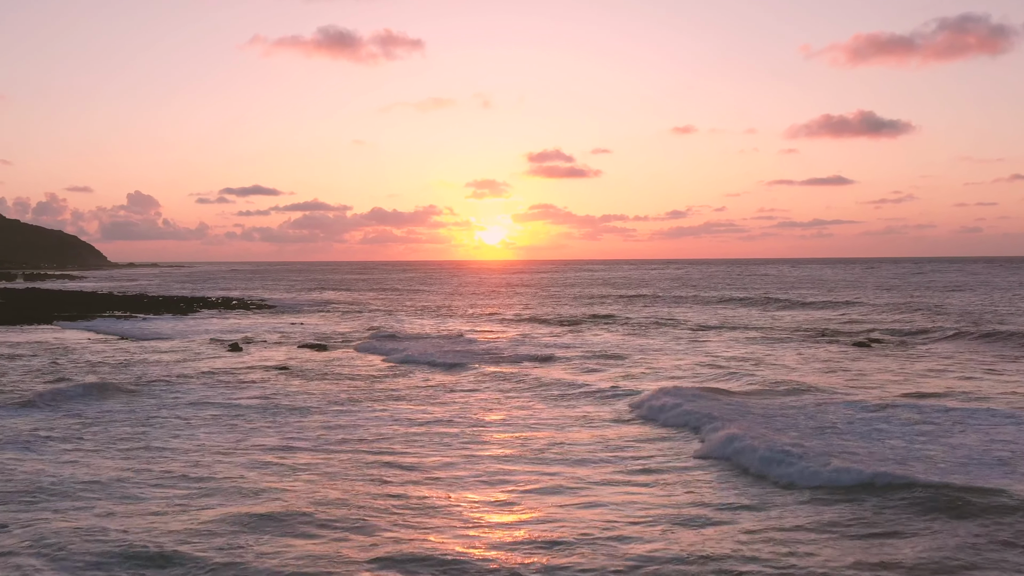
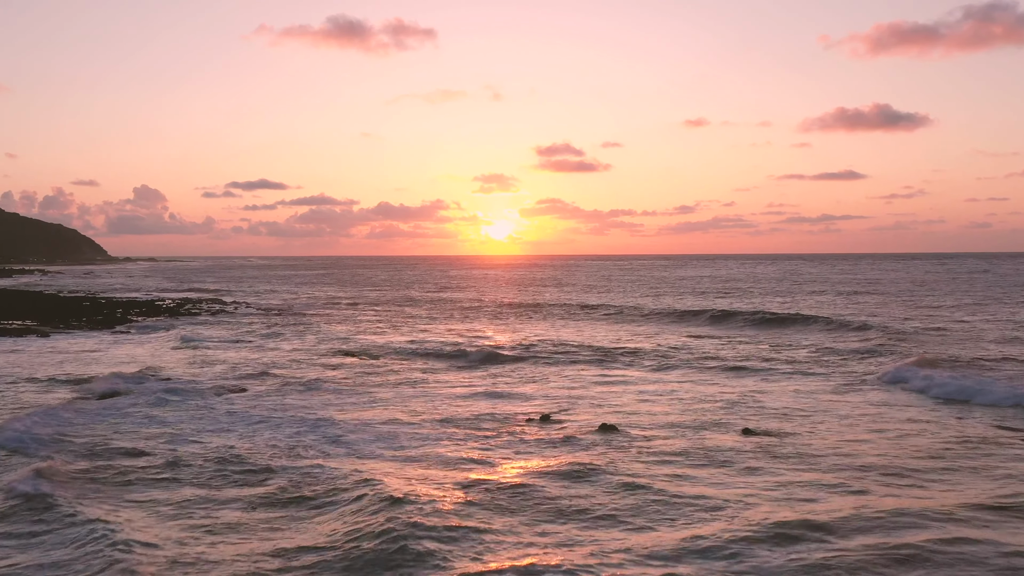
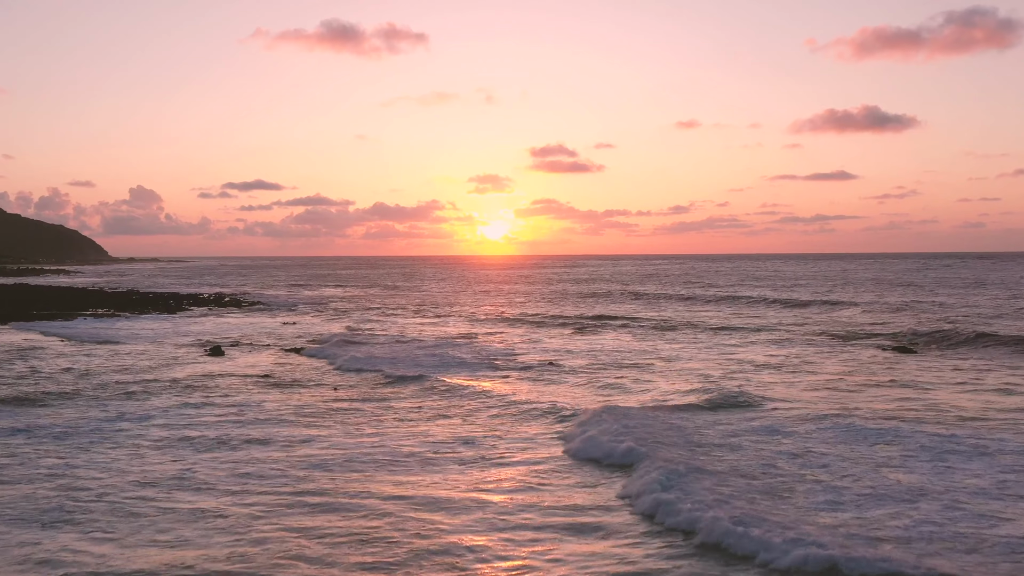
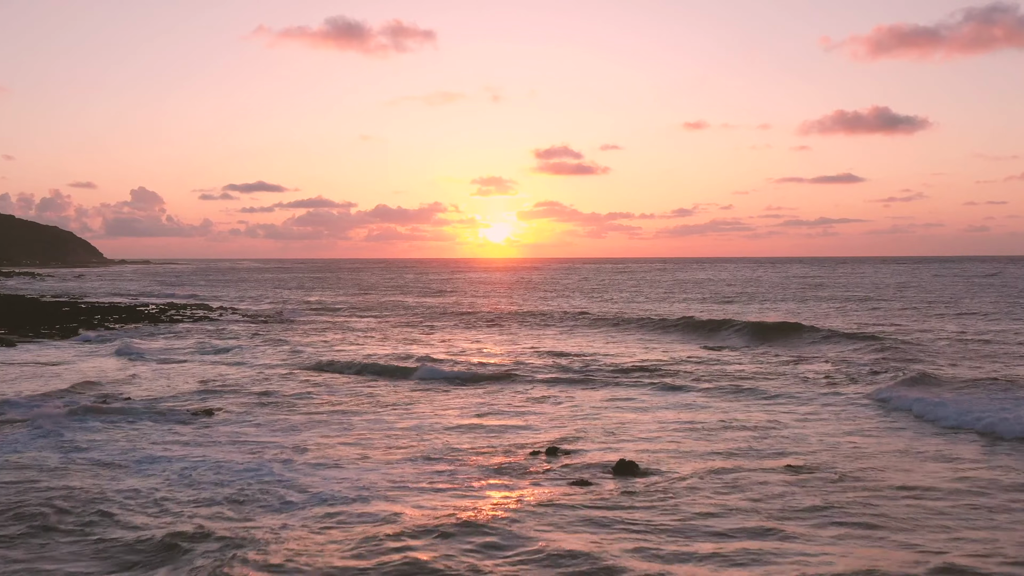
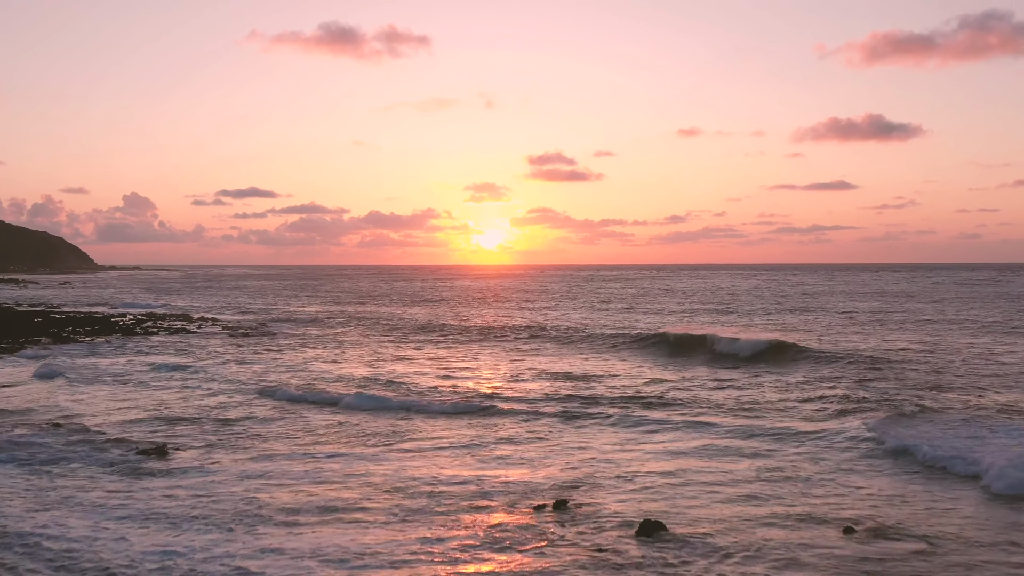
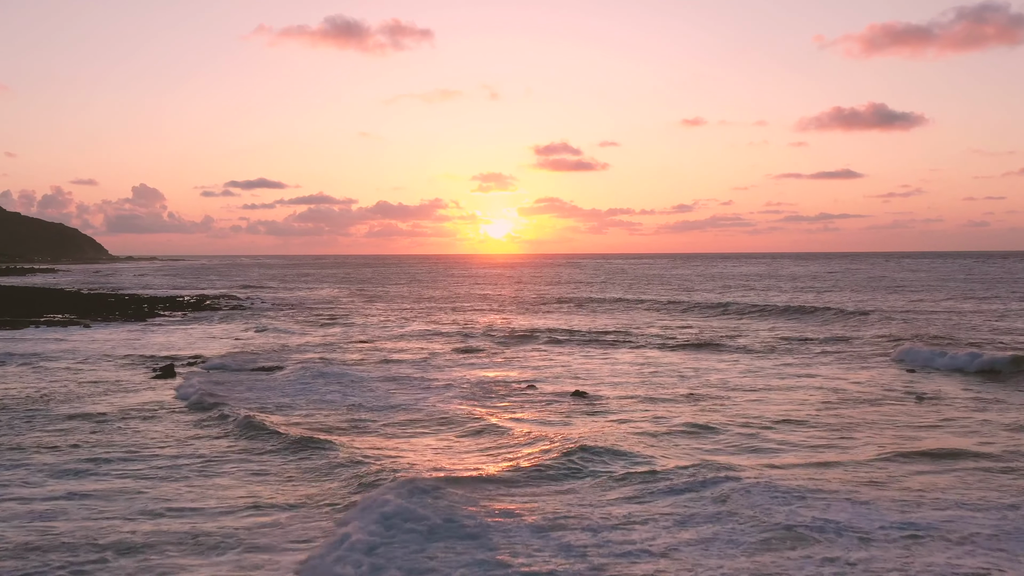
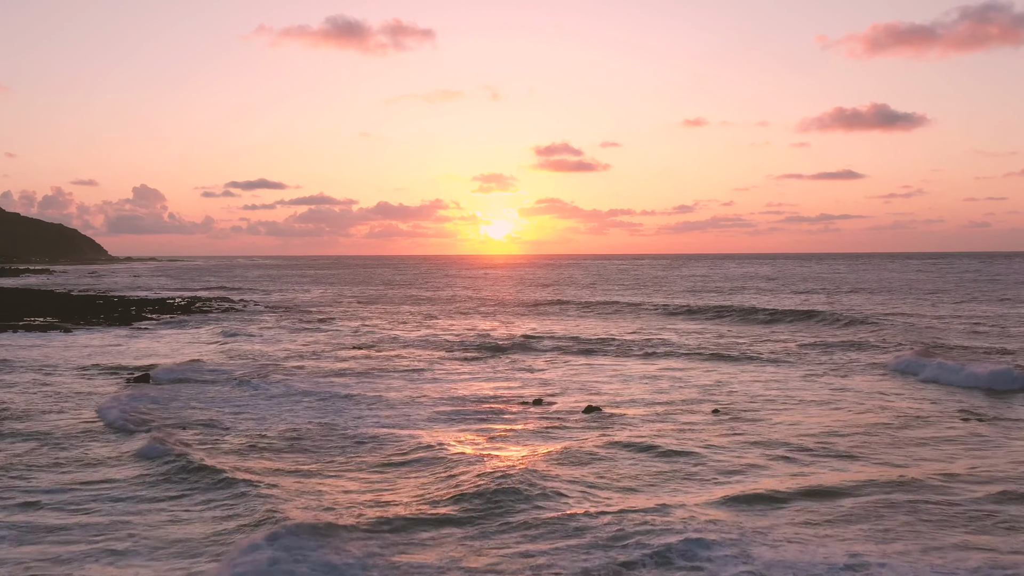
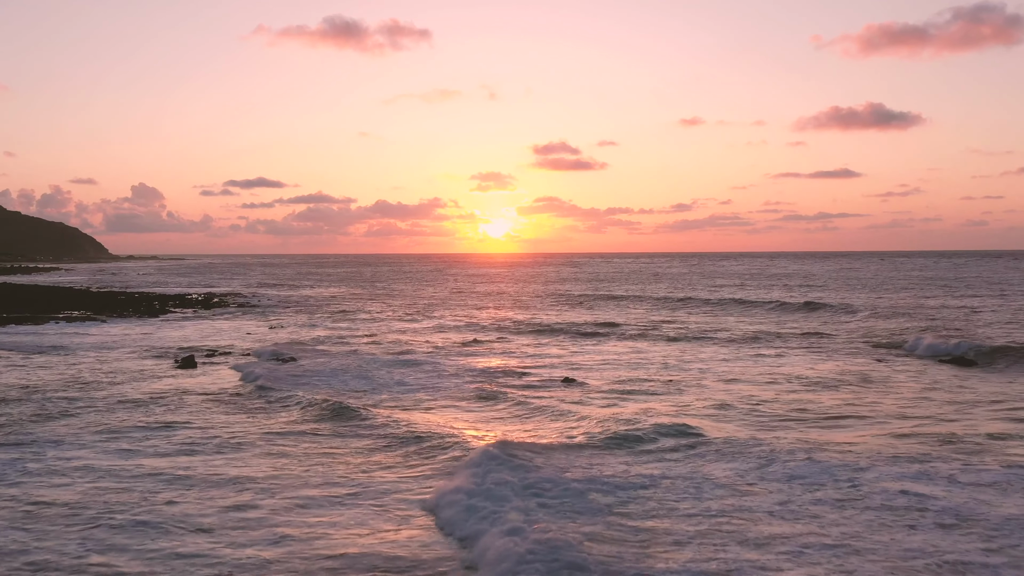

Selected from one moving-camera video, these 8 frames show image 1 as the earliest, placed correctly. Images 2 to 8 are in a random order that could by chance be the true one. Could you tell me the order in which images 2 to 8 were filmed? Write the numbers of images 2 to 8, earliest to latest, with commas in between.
3, 8, 6, 7, 2, 4, 5
